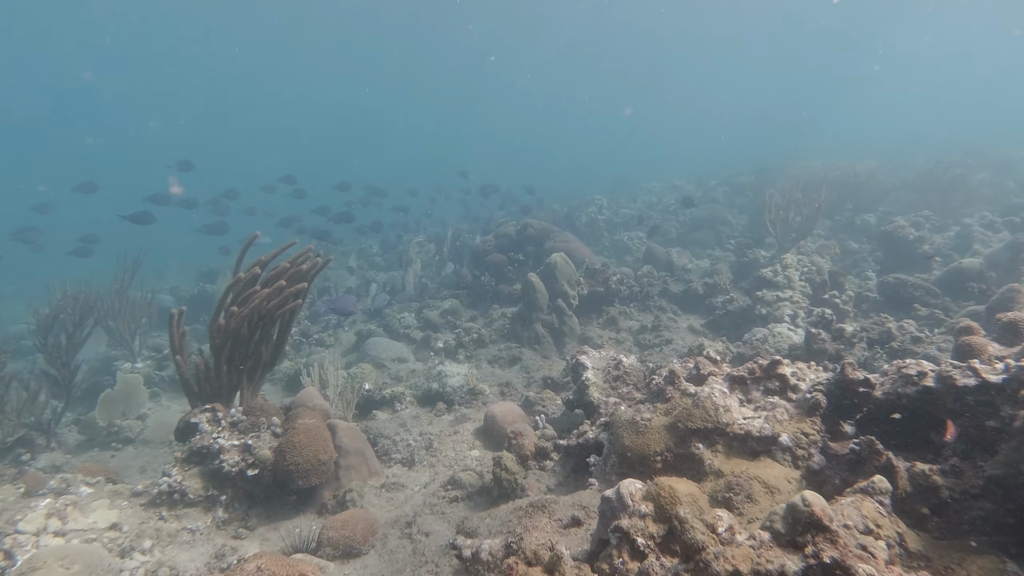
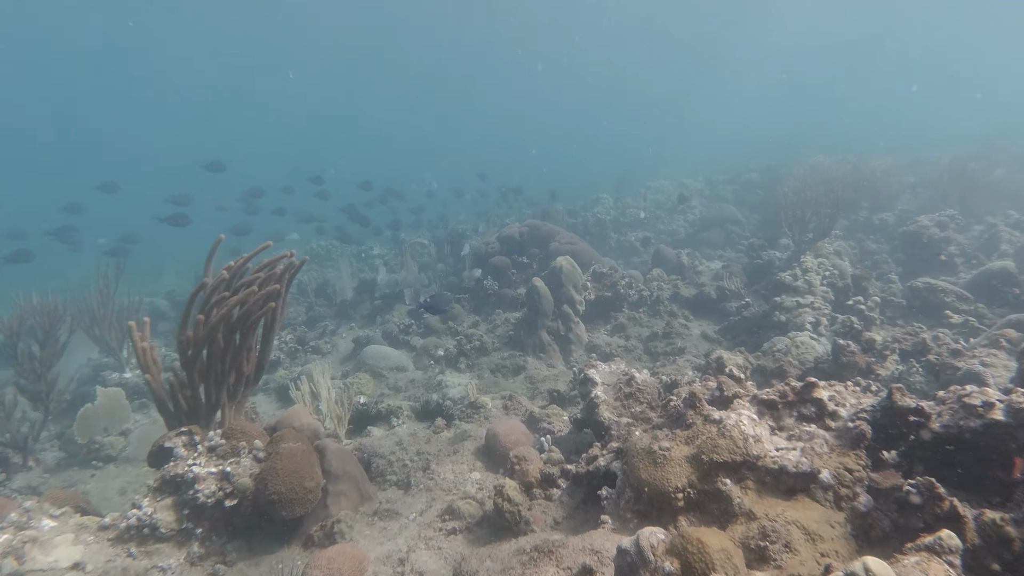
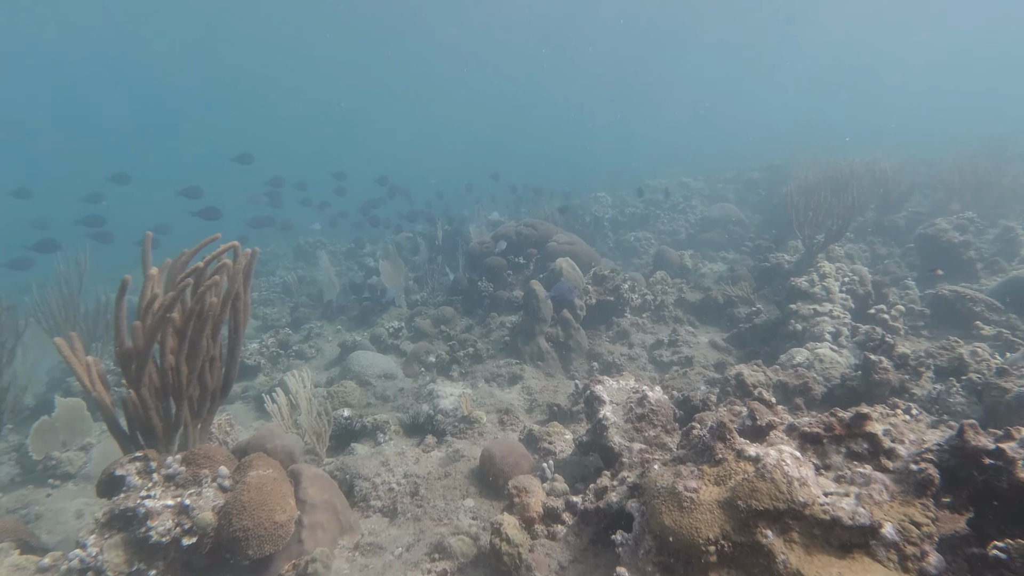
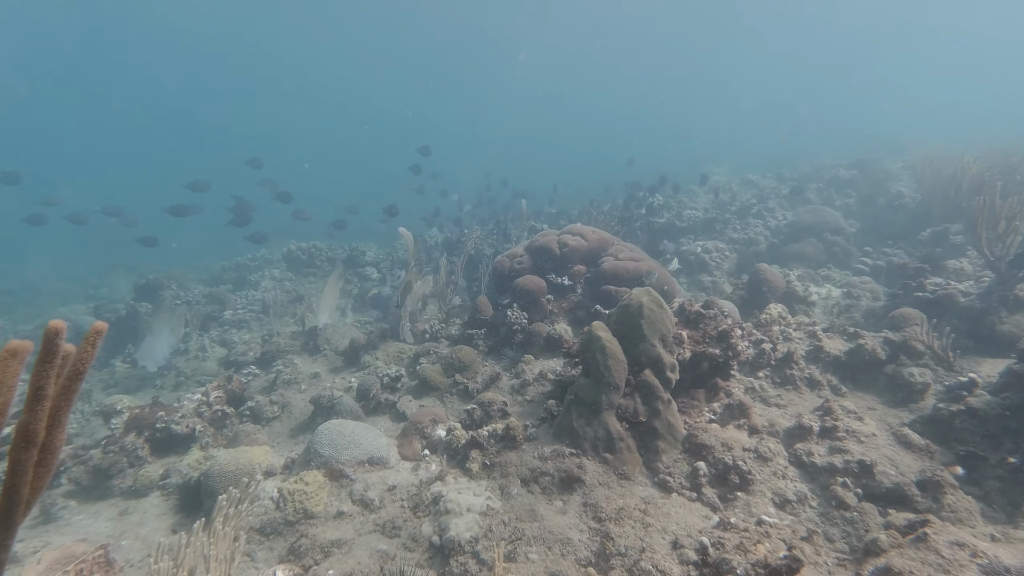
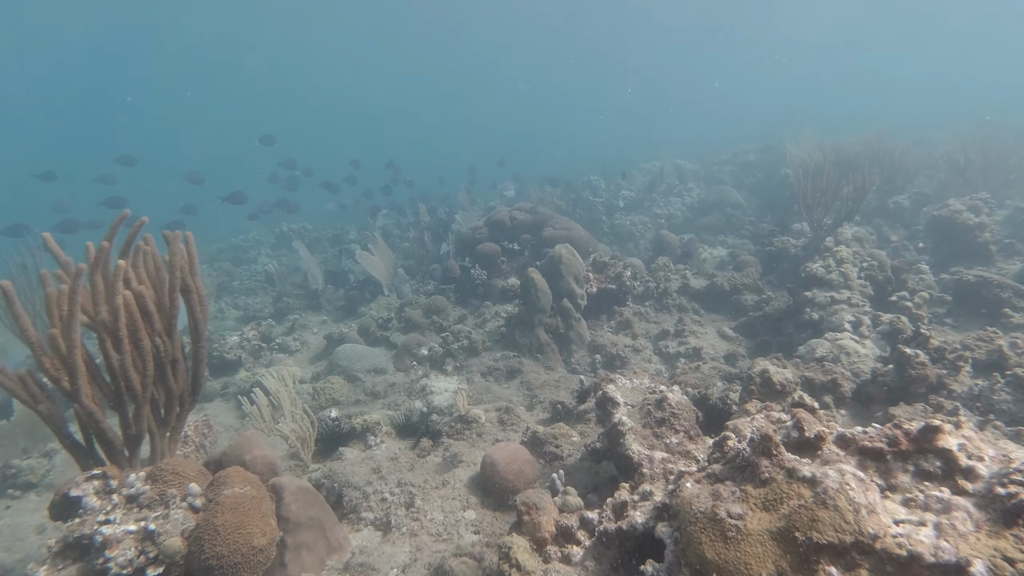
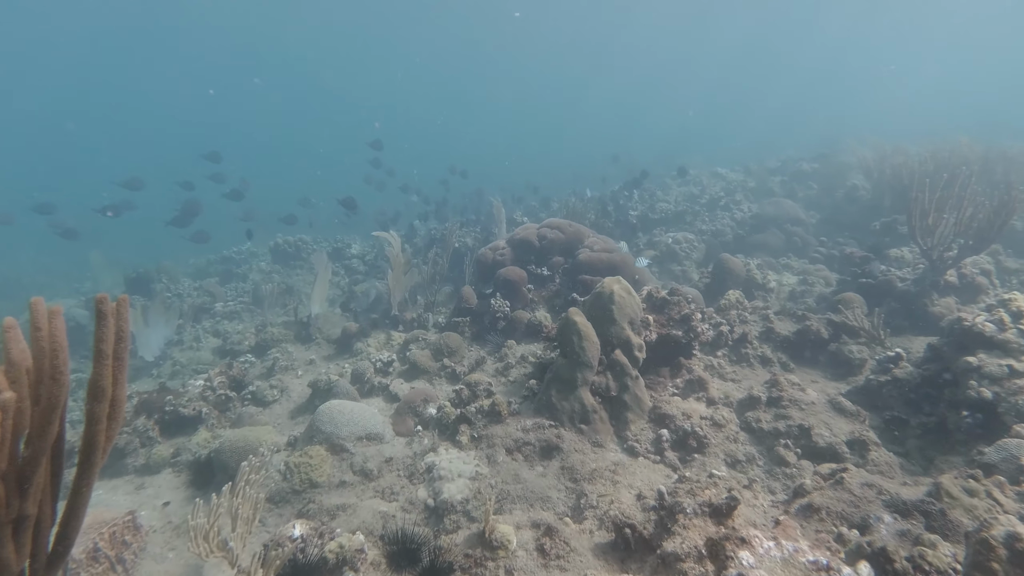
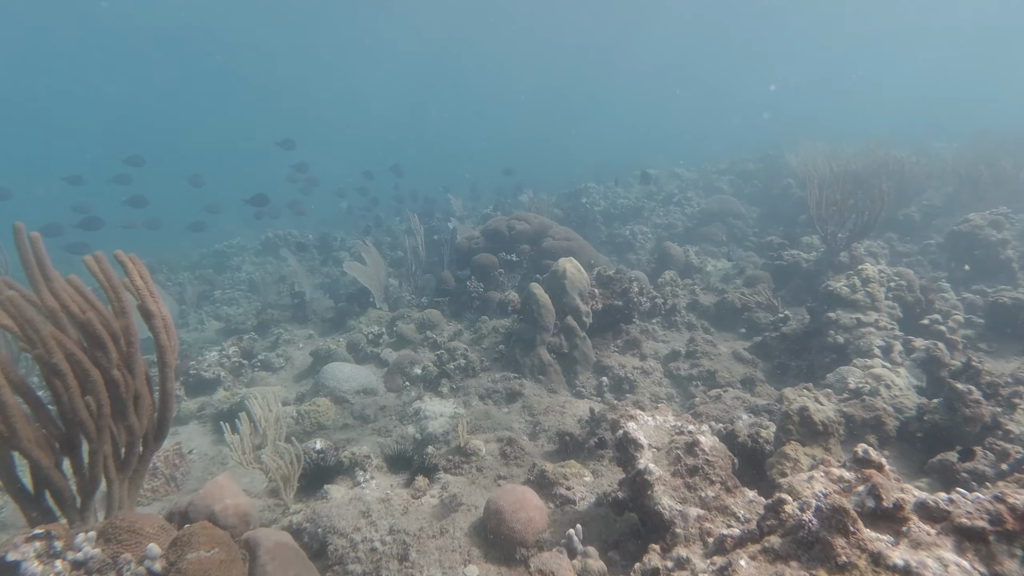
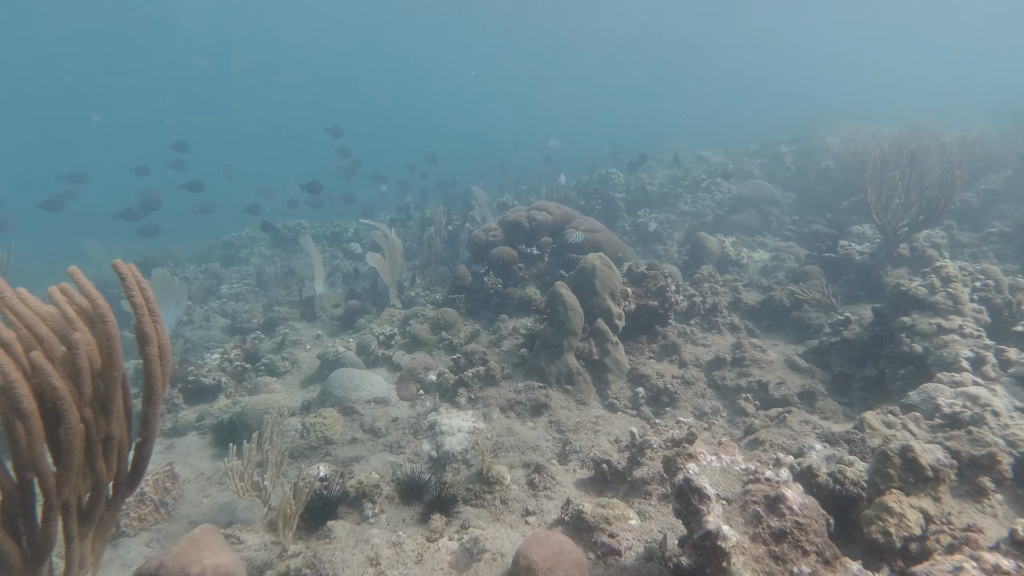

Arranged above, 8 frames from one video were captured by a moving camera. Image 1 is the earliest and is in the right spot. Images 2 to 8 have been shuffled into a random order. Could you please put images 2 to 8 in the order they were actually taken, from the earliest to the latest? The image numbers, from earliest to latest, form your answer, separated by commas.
2, 3, 5, 7, 8, 6, 4
